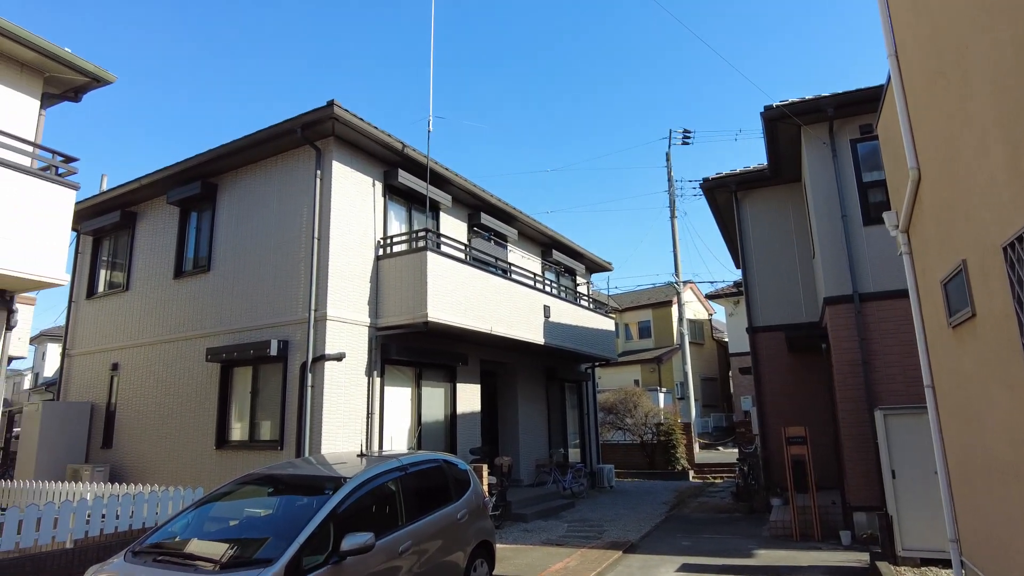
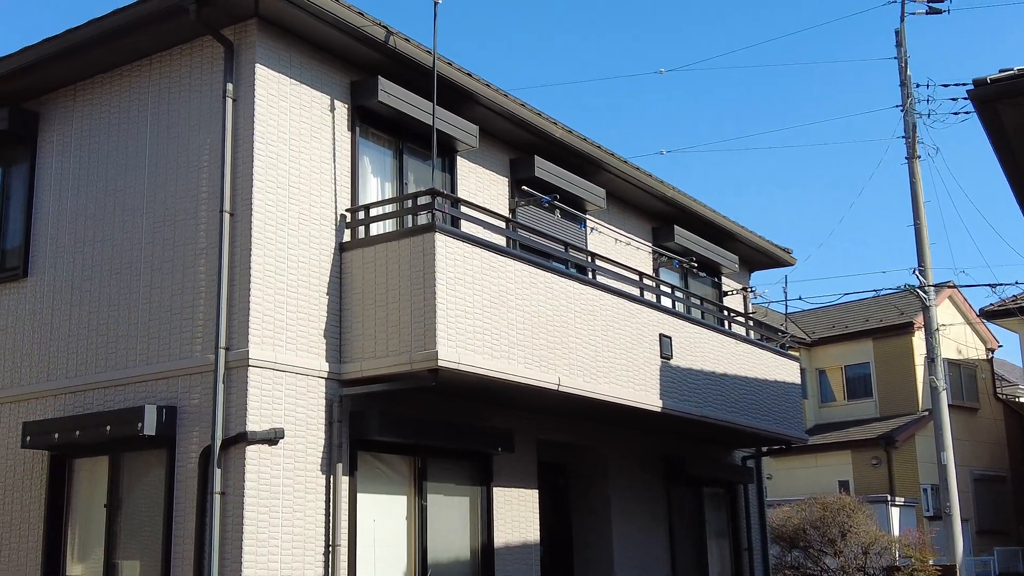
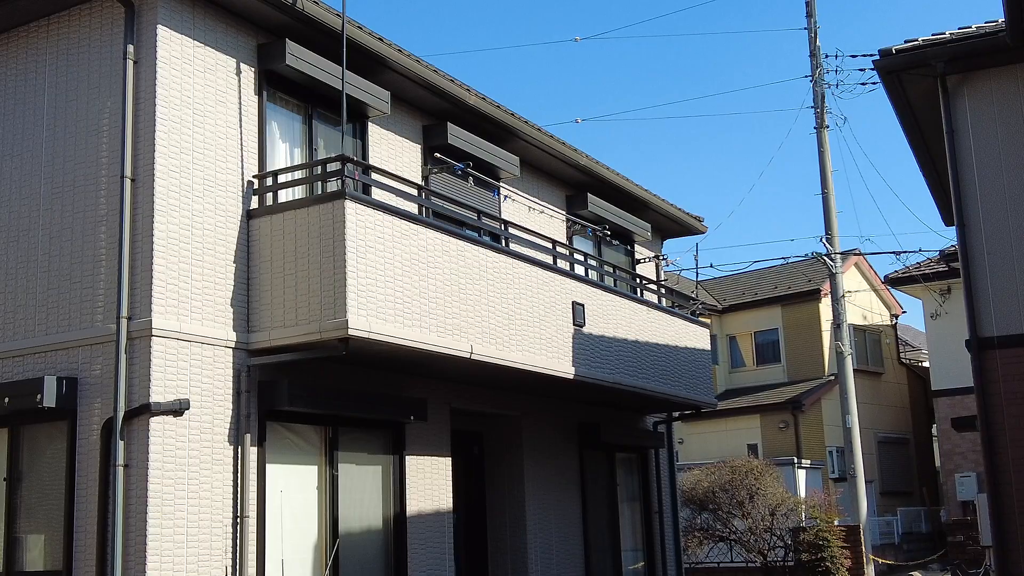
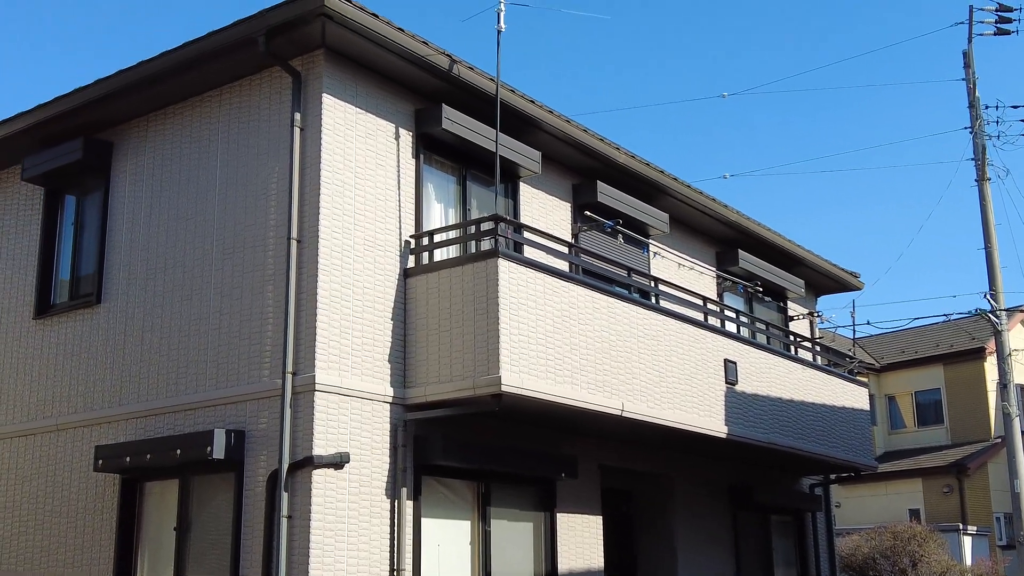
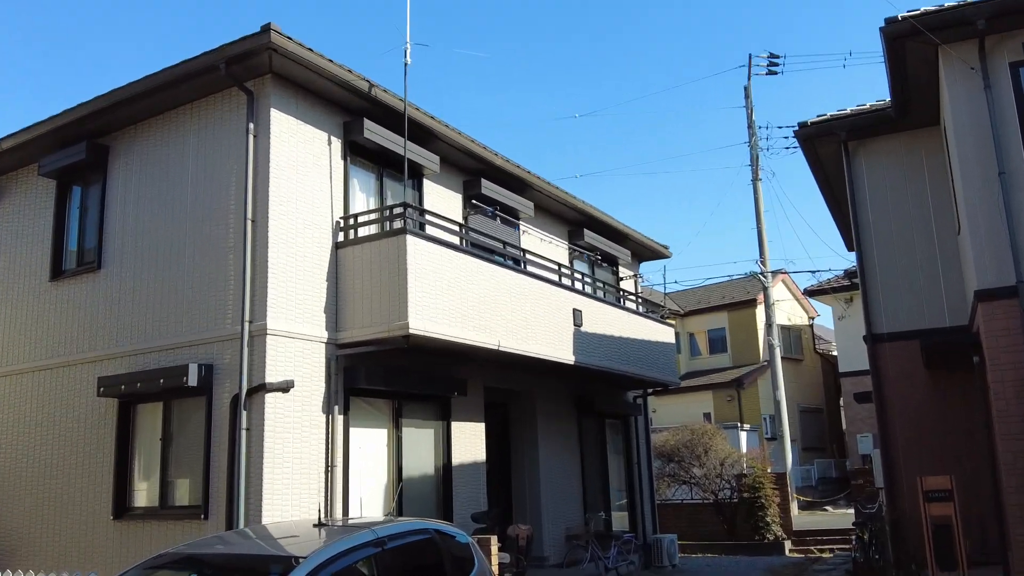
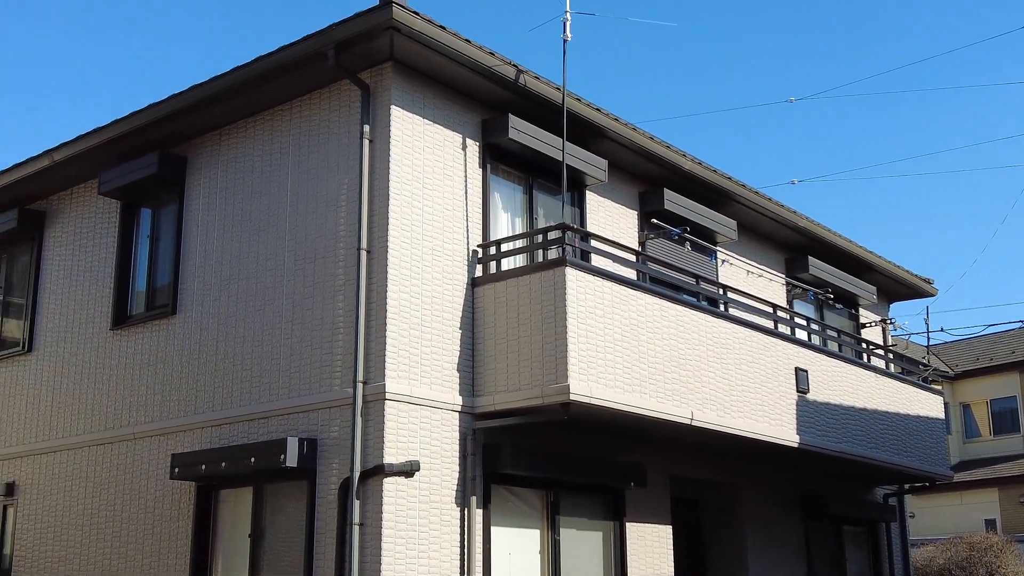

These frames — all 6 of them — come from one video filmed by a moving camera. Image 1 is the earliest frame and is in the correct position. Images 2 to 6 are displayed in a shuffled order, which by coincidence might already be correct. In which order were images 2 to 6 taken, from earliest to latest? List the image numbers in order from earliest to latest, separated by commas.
5, 3, 2, 4, 6
